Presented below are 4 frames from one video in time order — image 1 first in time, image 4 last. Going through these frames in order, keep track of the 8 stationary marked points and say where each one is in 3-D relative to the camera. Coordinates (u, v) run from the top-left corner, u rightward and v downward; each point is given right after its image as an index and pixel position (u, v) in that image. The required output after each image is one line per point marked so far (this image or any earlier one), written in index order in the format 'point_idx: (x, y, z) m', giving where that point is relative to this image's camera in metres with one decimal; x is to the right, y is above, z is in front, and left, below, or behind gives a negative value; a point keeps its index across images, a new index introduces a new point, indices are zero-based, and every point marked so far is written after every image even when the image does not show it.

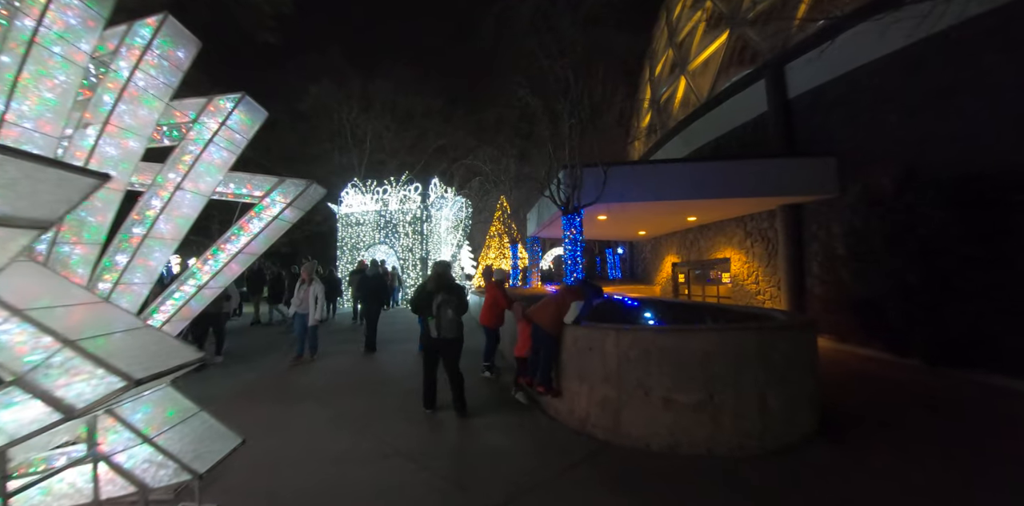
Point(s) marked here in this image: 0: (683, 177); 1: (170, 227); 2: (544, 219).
0: (+6.1, +2.8, +14.3) m
1: (-4.3, +0.3, +5.0) m
2: (+1.3, +1.3, +16.1) m
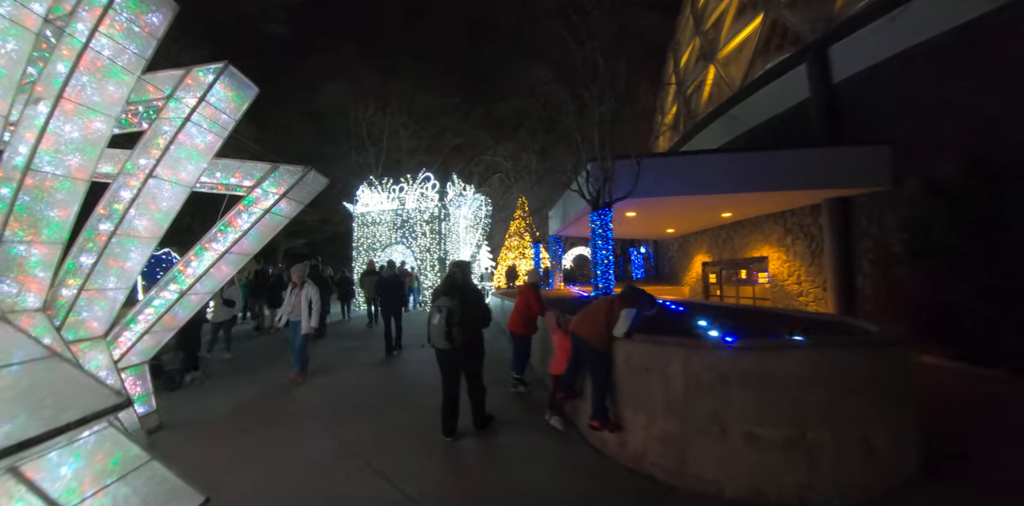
0: (+6.9, +2.8, +13.1) m
1: (-4.0, +0.3, +4.3) m
2: (+2.2, +1.4, +15.1) m
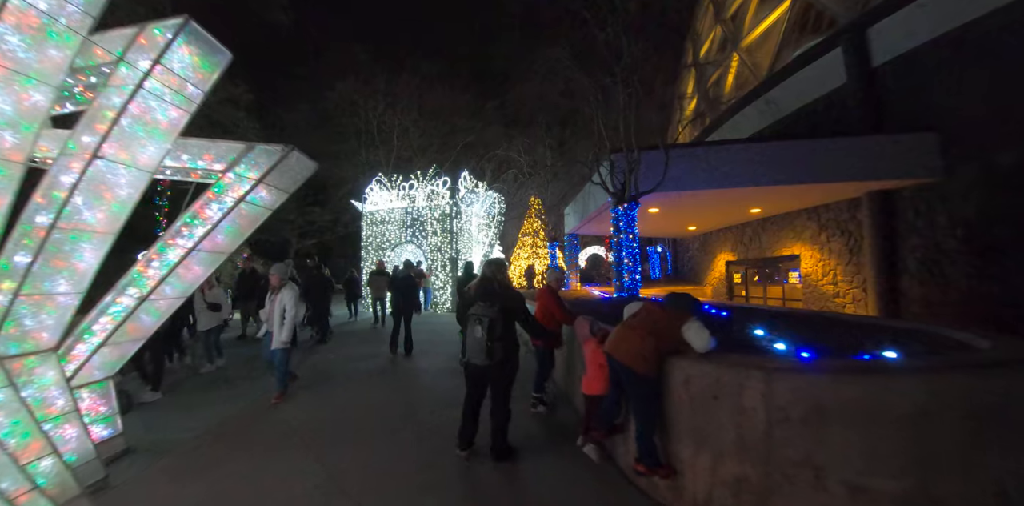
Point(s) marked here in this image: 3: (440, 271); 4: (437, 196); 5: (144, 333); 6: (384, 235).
0: (+7.4, +2.9, +12.0) m
1: (-3.7, +0.3, +3.6) m
2: (+2.7, +1.4, +14.2) m
3: (-2.9, -0.7, +16.3) m
4: (-3.0, +2.3, +16.5) m
5: (-3.9, -0.9, +4.2) m
6: (-5.4, +0.8, +16.8) m
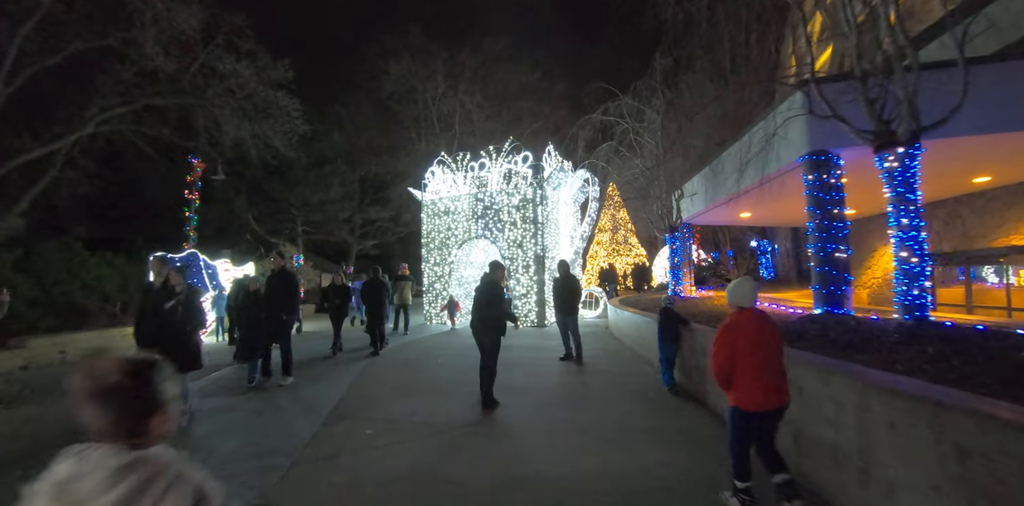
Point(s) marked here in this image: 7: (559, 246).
0: (+9.8, +3.1, +6.9) m
1: (-2.4, +0.4, +0.1) m
2: (+5.5, +1.6, +9.6) m
3: (+0.3, -0.7, +12.5) m
4: (+0.1, +2.4, +12.7) m
5: (-2.5, -0.8, +0.8) m
6: (-2.2, +0.8, +13.4) m
7: (+1.6, +0.2, +13.5) m
